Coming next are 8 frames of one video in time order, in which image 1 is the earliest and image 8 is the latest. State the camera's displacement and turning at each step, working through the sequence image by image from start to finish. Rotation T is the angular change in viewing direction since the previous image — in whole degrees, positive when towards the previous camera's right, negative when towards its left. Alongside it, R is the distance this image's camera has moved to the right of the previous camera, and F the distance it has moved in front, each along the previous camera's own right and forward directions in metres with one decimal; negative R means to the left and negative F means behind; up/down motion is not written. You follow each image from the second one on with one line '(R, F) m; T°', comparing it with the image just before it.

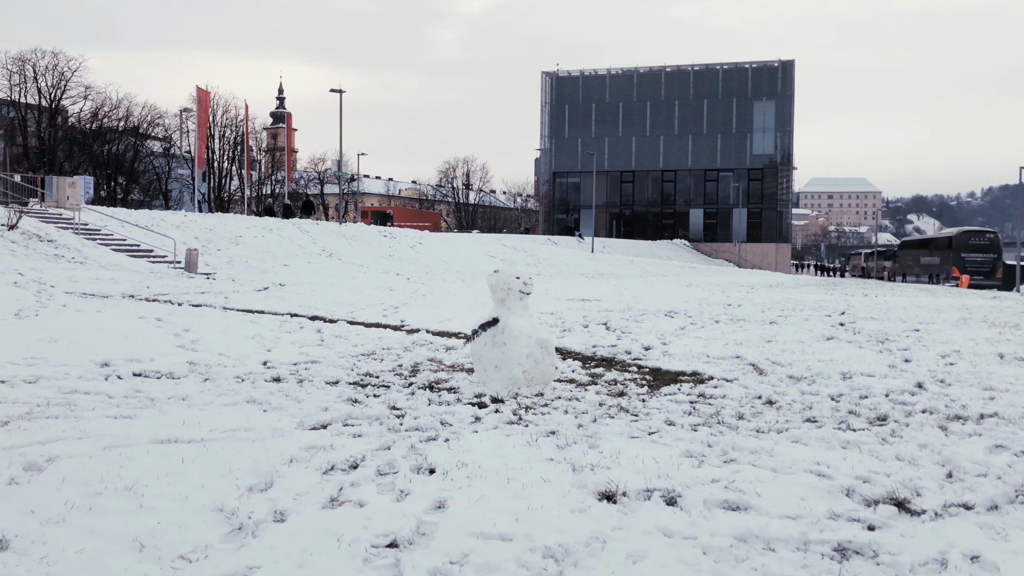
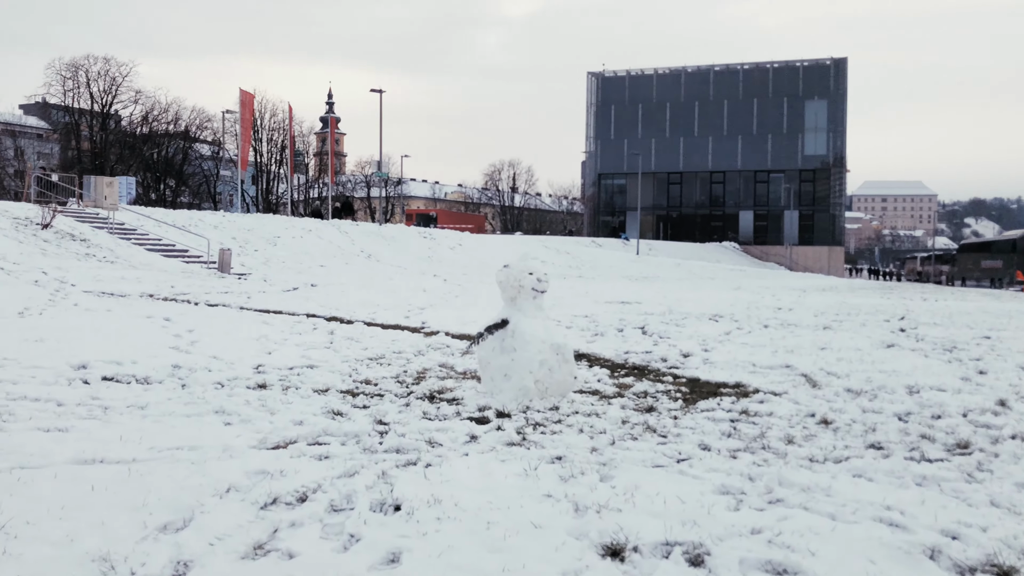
(+0.3, +1.2) m; -3°
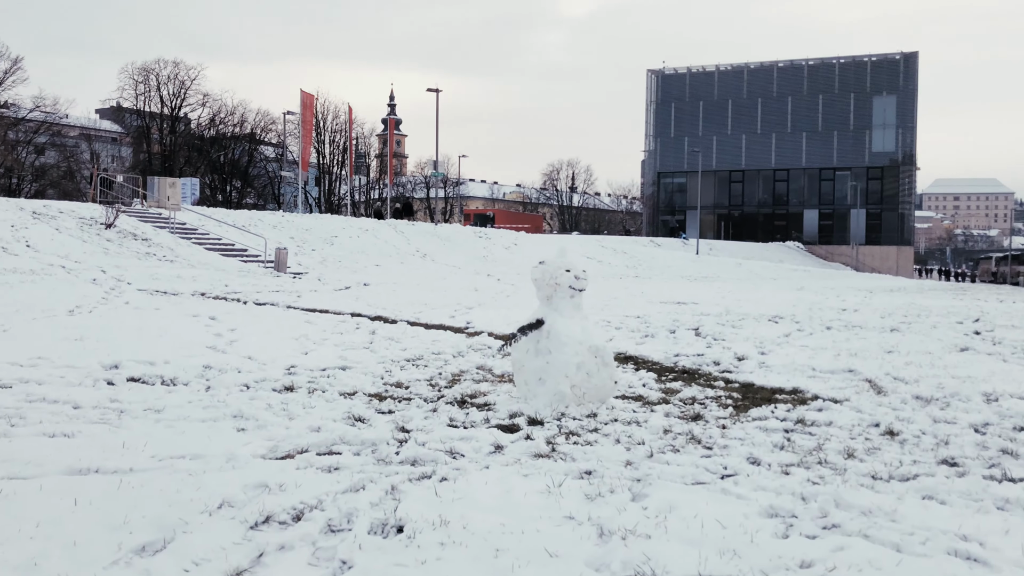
(+0.2, +0.5) m; -4°
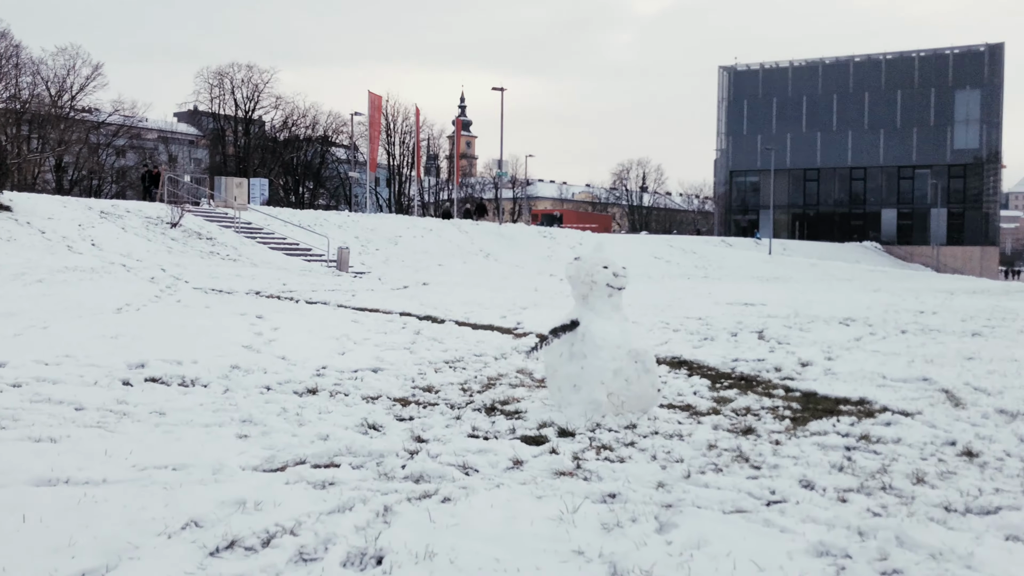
(+0.3, +0.6) m; -5°
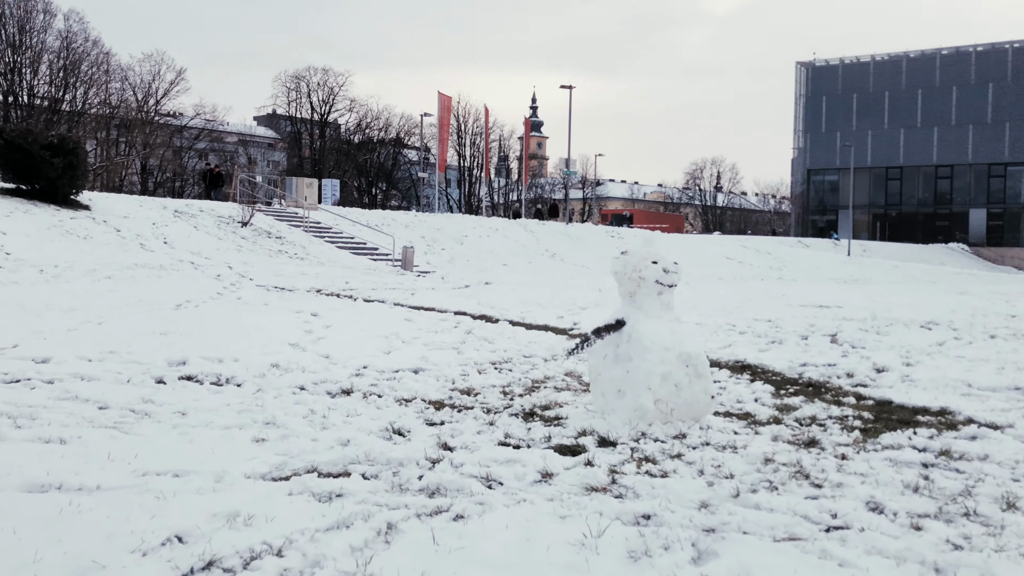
(+0.2, +0.5) m; -5°
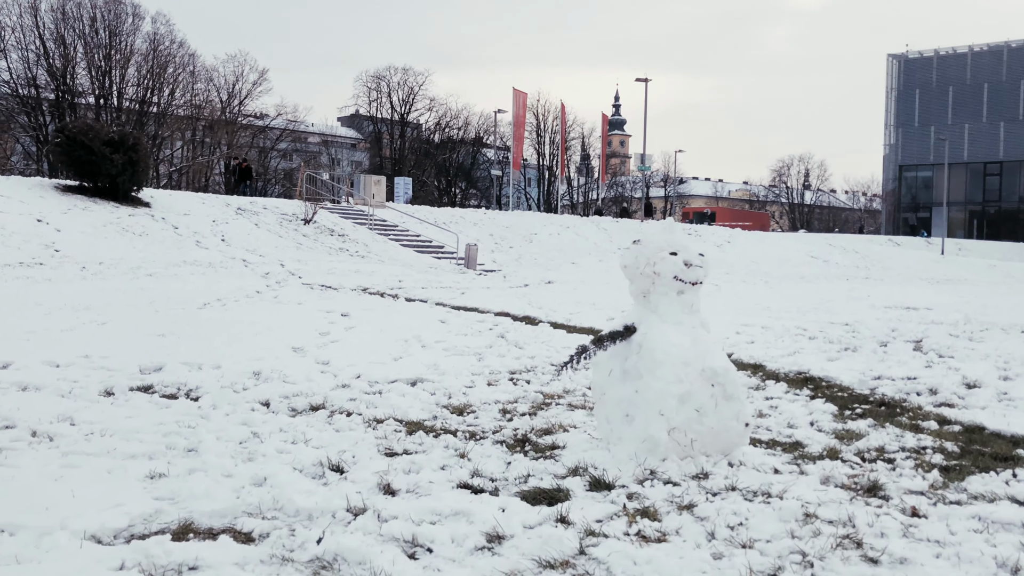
(+0.6, +1.3) m; -5°
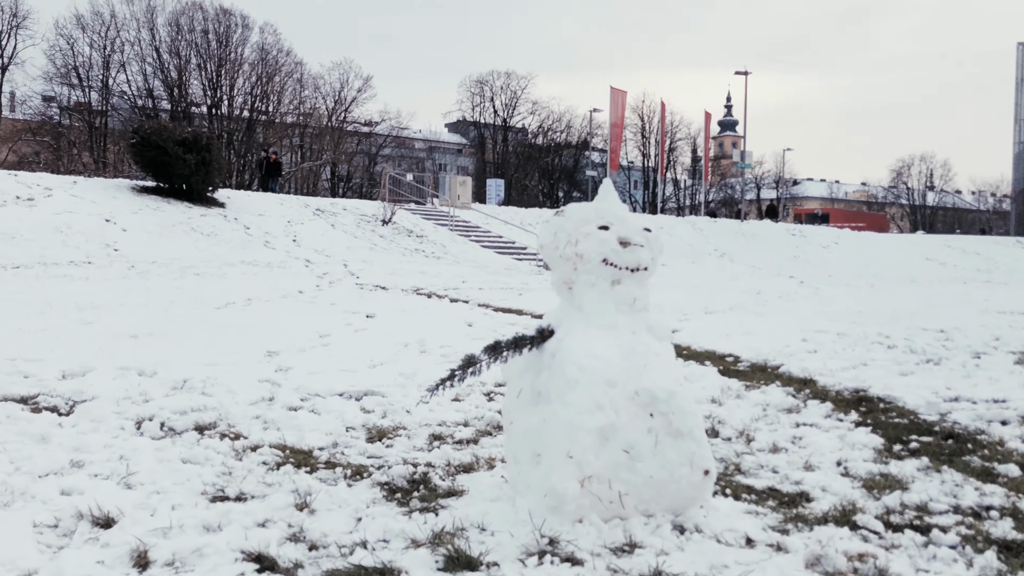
(+1.0, +1.5) m; -7°
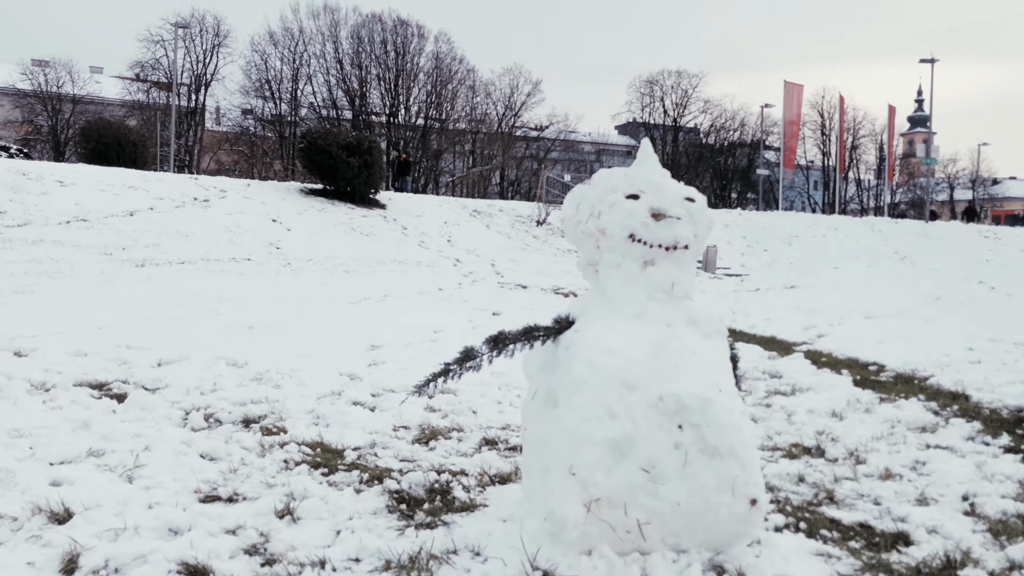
(+0.6, +0.6) m; -11°
